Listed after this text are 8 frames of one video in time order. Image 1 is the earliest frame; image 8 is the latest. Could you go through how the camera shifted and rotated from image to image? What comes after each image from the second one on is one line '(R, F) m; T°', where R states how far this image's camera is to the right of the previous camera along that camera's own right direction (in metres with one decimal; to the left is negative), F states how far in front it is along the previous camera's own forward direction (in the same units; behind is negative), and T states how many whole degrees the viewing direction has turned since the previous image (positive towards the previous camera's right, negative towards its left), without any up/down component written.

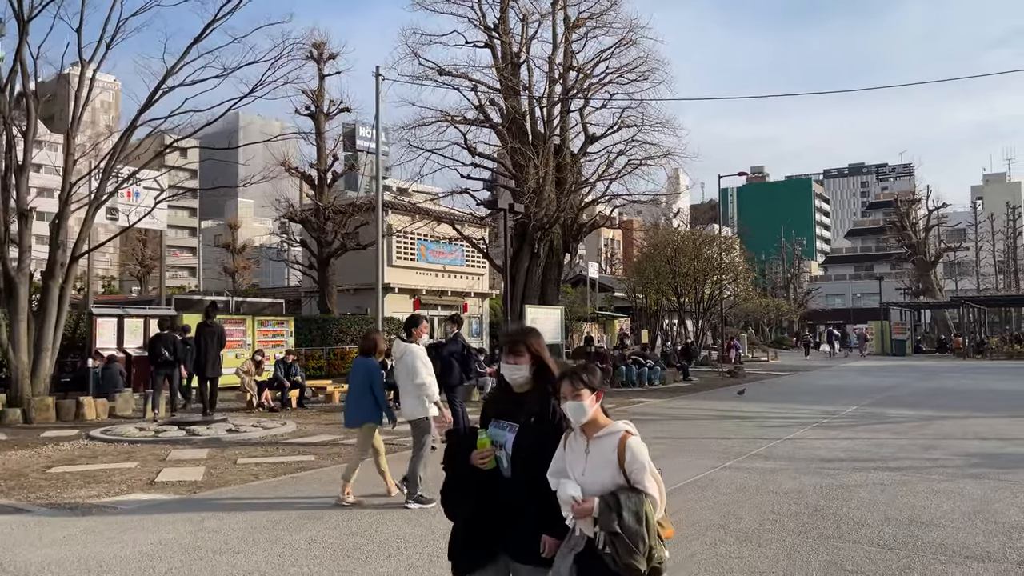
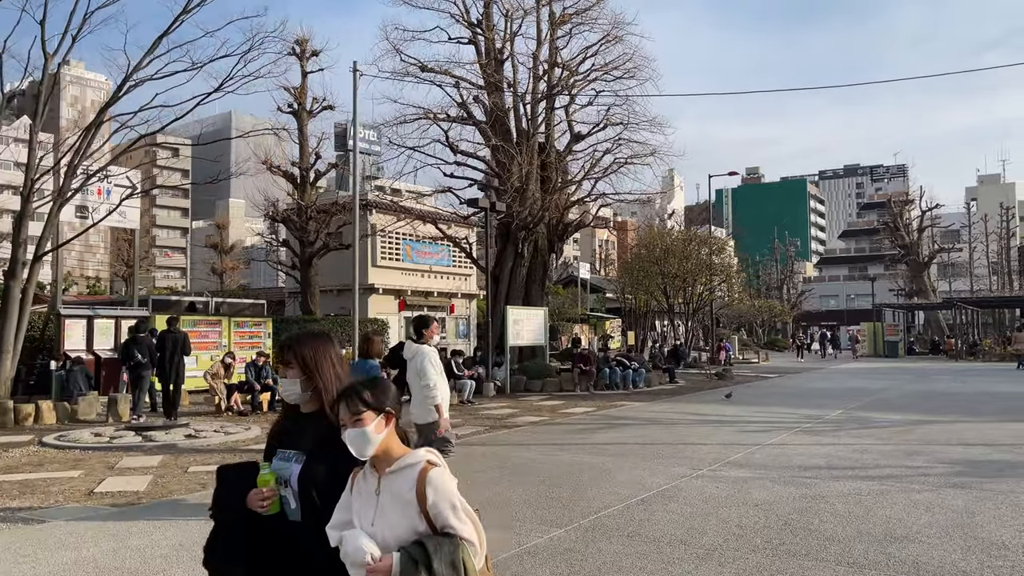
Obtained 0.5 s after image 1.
(+0.3, +0.4) m; 0°
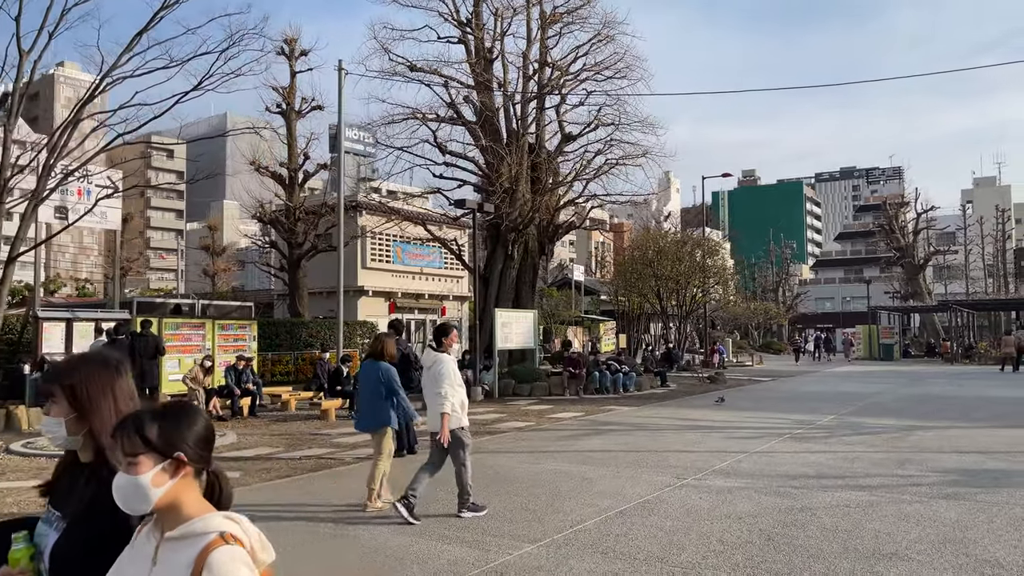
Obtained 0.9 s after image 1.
(+0.2, +0.3) m; 0°
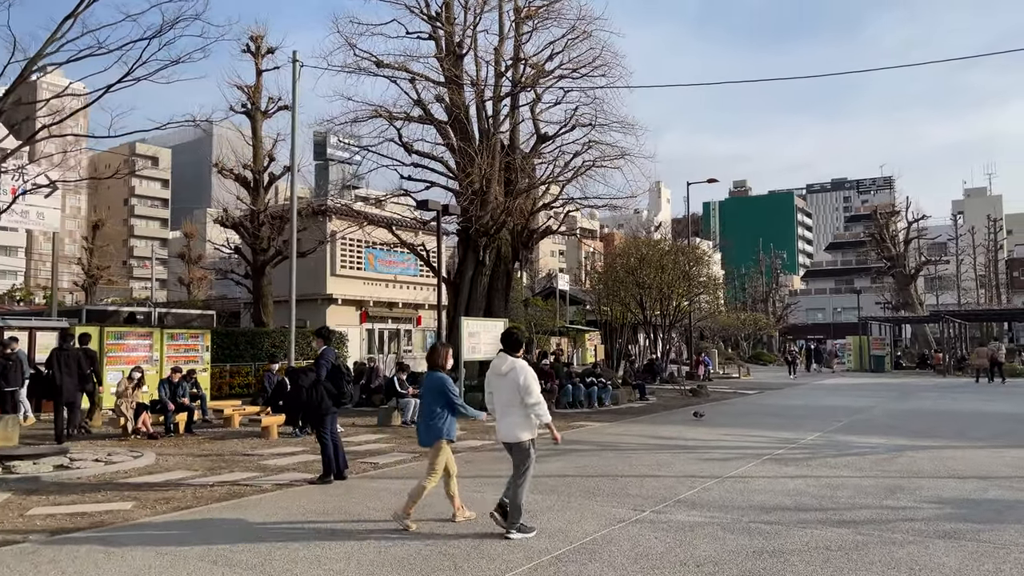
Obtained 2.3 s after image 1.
(+0.5, +1.1) m; +1°
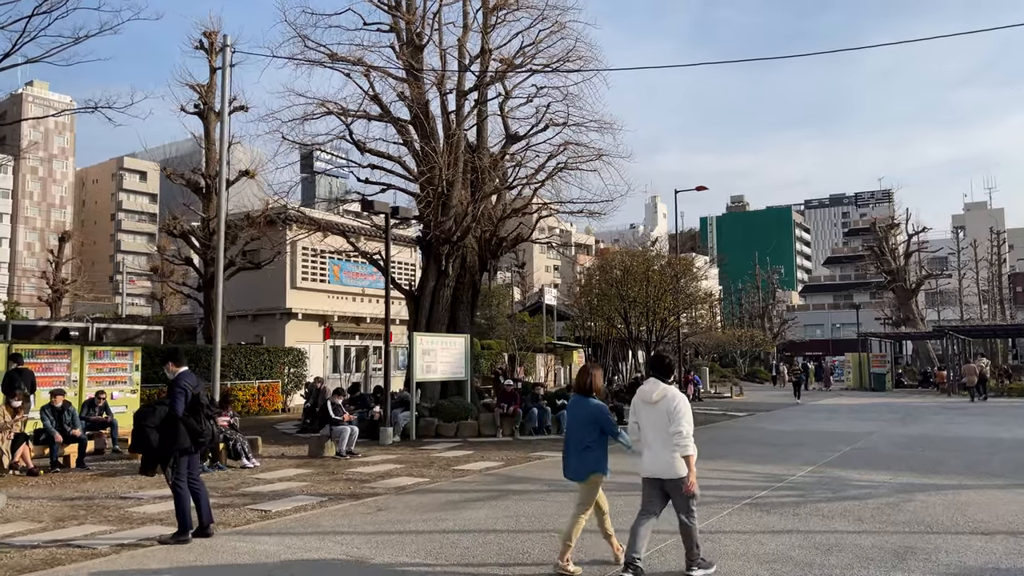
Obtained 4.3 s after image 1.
(+0.7, +1.7) m; 0°
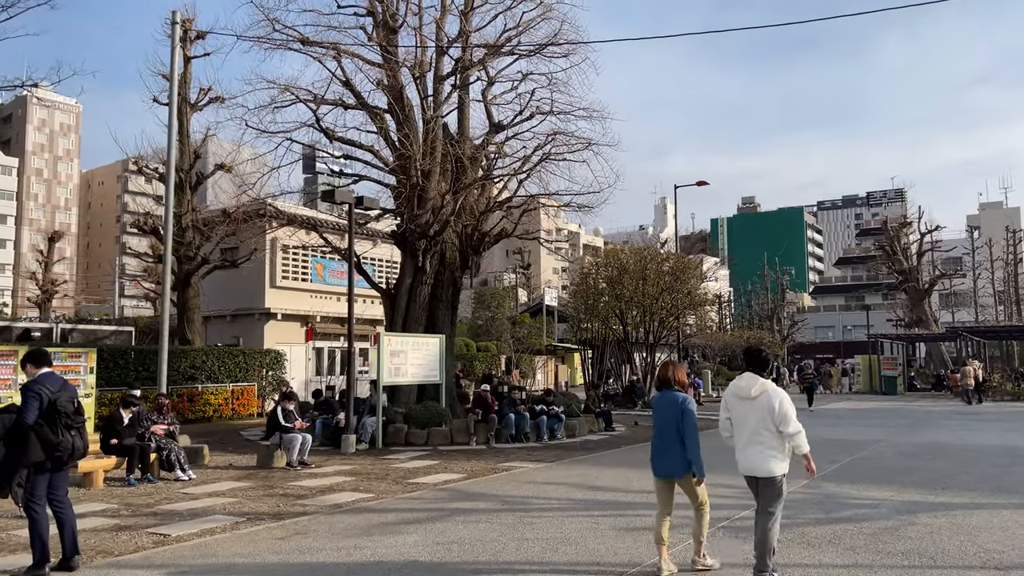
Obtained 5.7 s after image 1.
(+0.6, +1.1) m; -1°
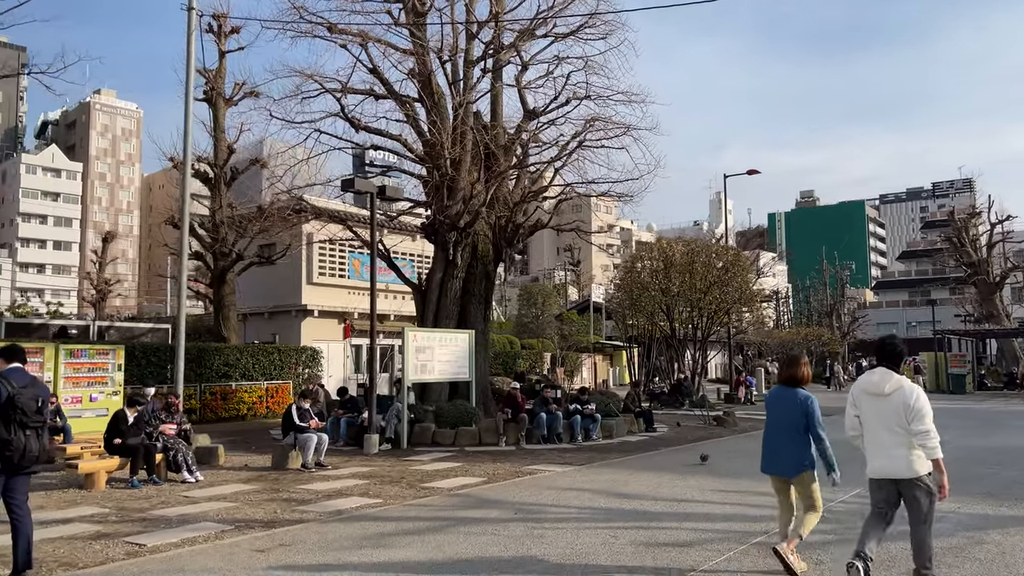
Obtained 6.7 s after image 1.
(+0.4, +0.7) m; -4°
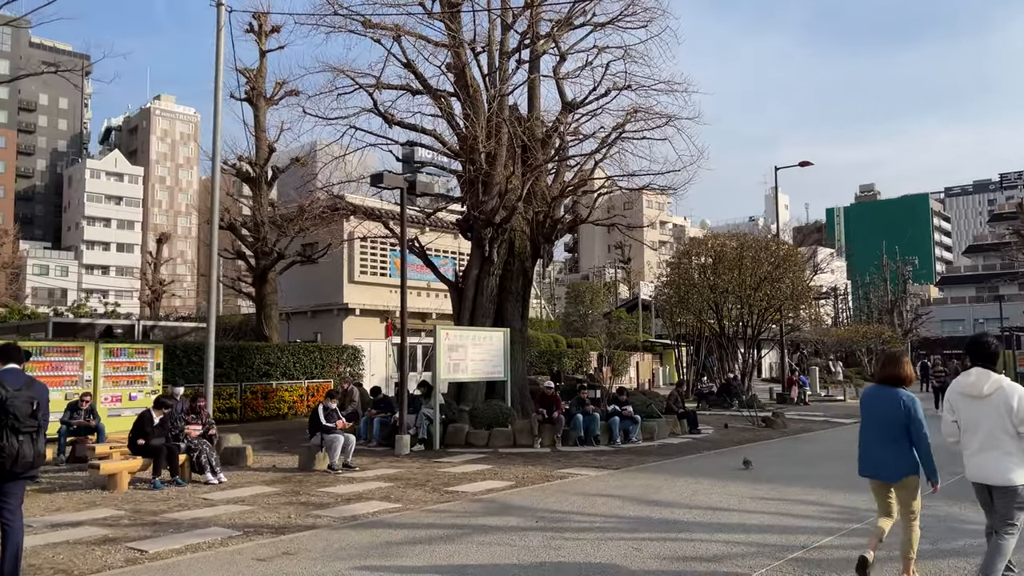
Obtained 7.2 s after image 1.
(+0.3, +0.4) m; -4°
